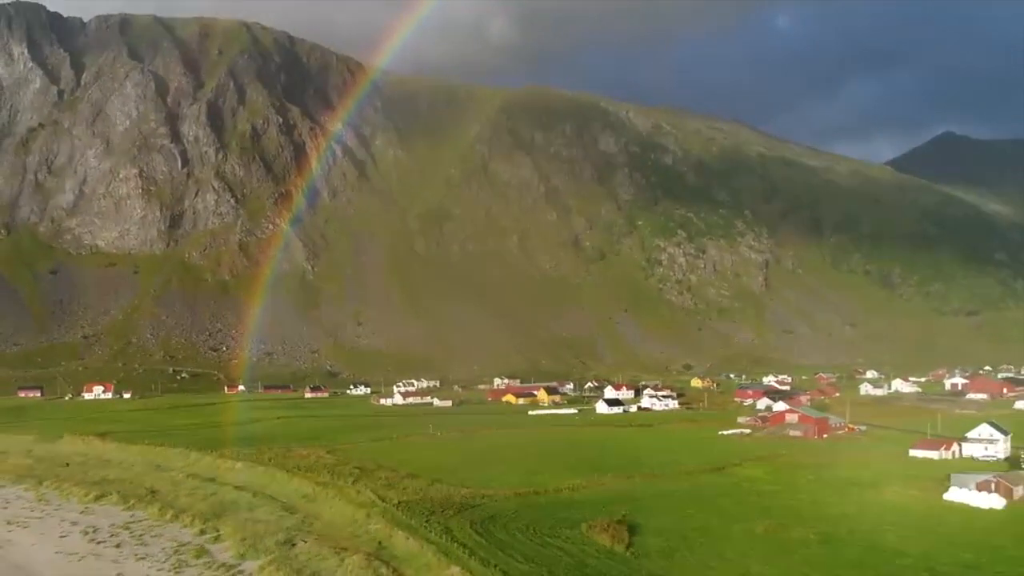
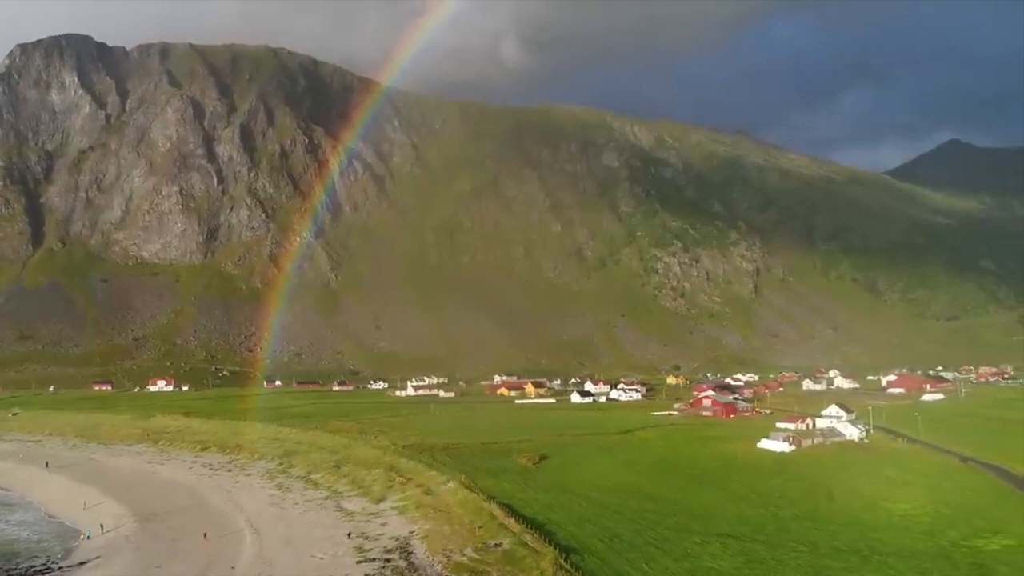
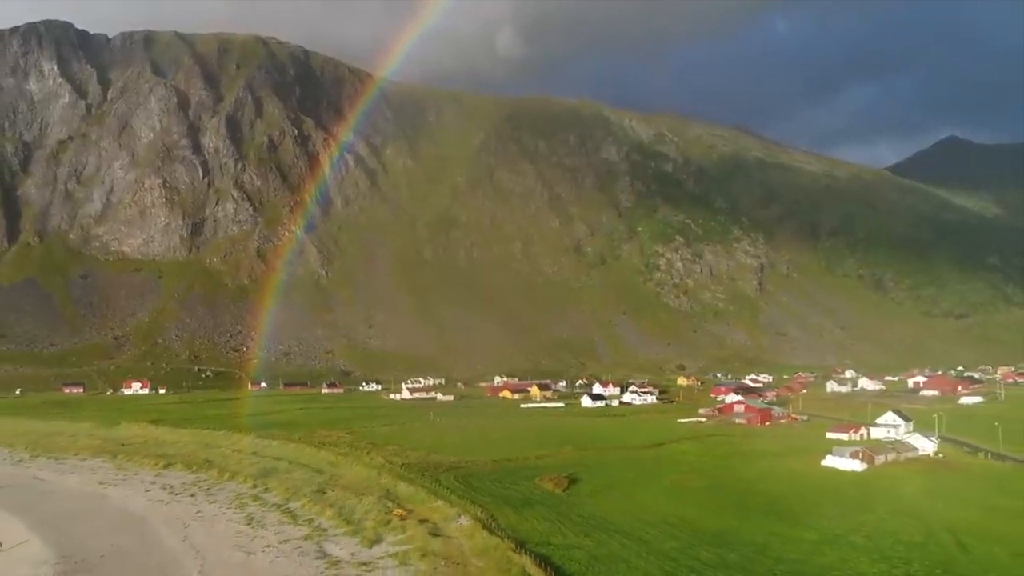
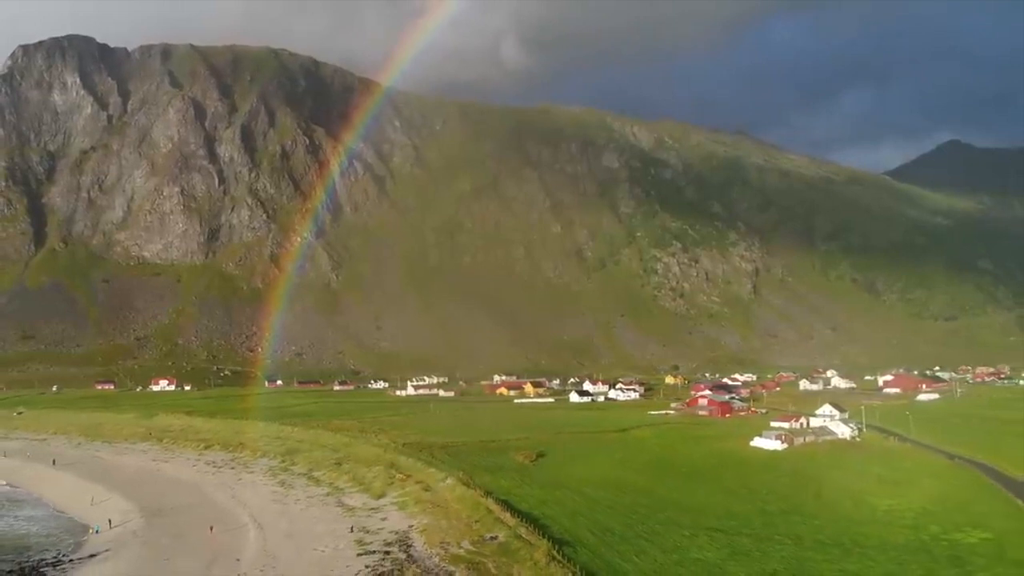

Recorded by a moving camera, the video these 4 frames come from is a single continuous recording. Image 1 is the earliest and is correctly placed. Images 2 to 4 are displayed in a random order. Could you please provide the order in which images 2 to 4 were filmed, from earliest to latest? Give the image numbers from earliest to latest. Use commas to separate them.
3, 2, 4
